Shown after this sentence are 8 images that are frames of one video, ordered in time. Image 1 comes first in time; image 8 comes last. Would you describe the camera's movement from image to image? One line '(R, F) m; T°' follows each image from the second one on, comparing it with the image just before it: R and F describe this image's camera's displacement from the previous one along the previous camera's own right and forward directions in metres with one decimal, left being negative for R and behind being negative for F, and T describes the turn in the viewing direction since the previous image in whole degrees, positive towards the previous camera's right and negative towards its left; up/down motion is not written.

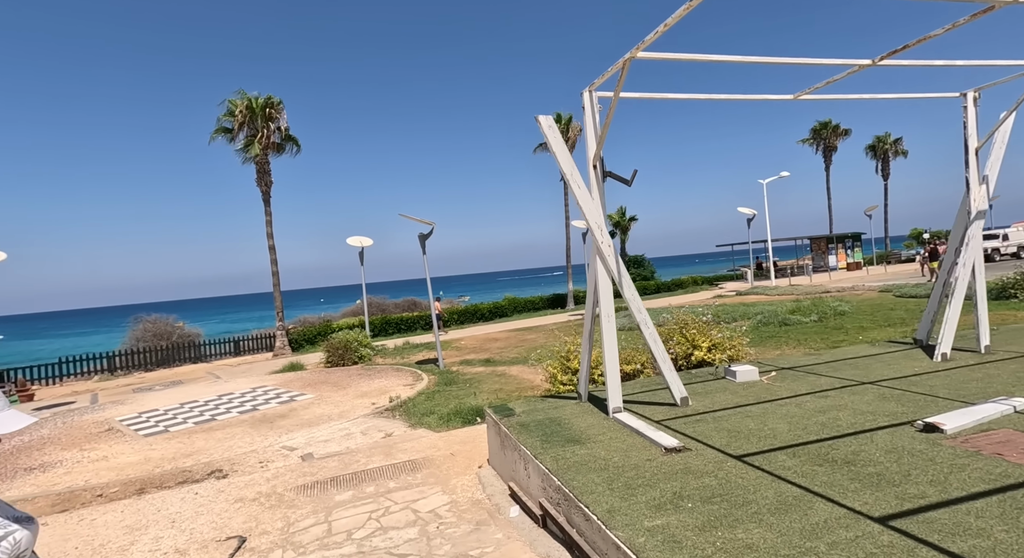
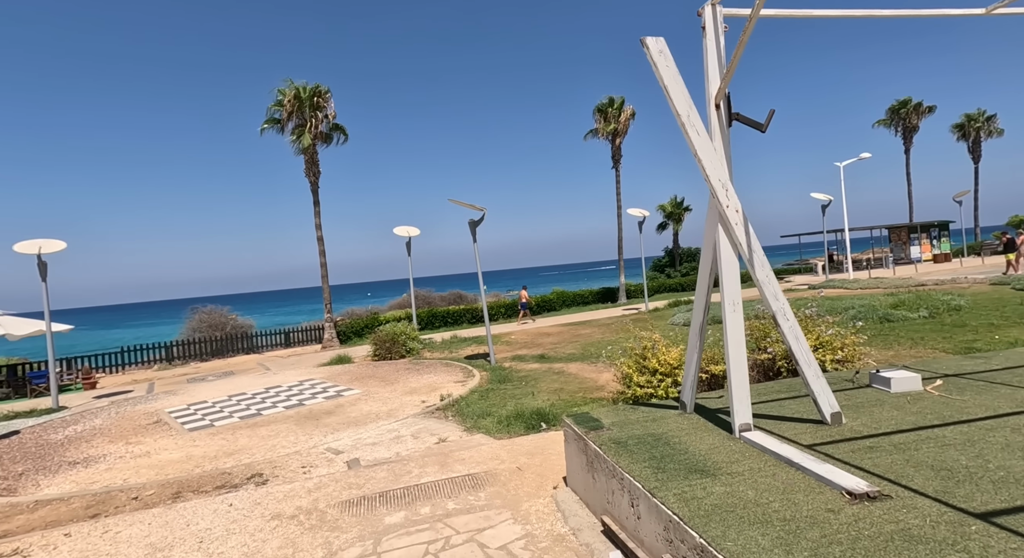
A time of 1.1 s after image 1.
(-0.3, +0.8) m; -4°
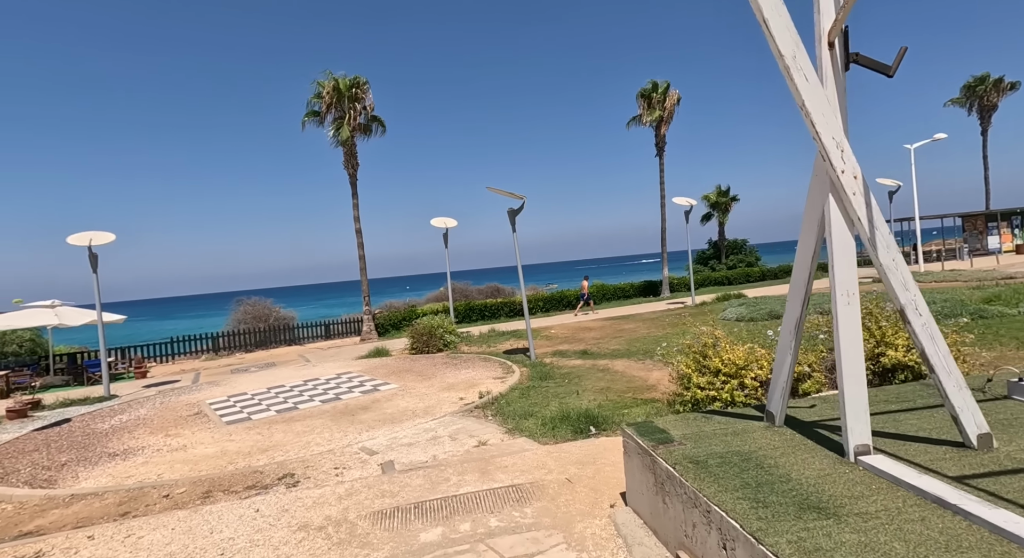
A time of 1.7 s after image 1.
(-0.1, +0.5) m; -4°
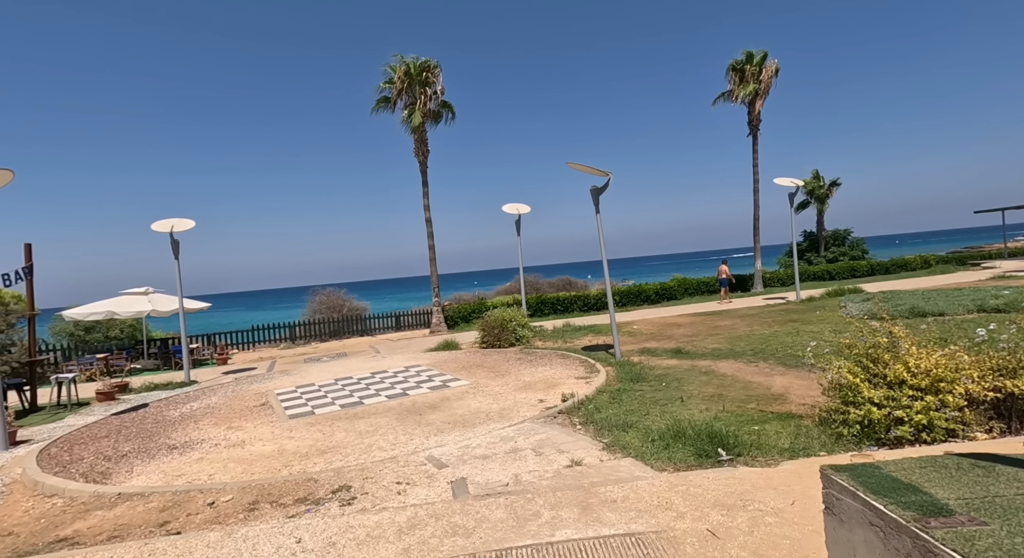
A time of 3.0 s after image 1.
(-0.3, +1.2) m; -7°
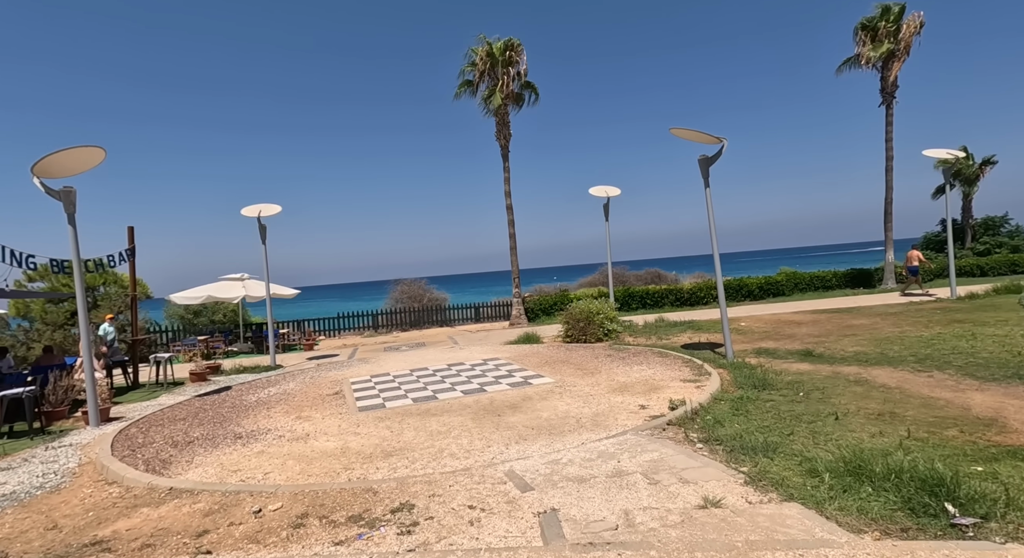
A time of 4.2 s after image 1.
(-0.2, +1.2) m; -8°
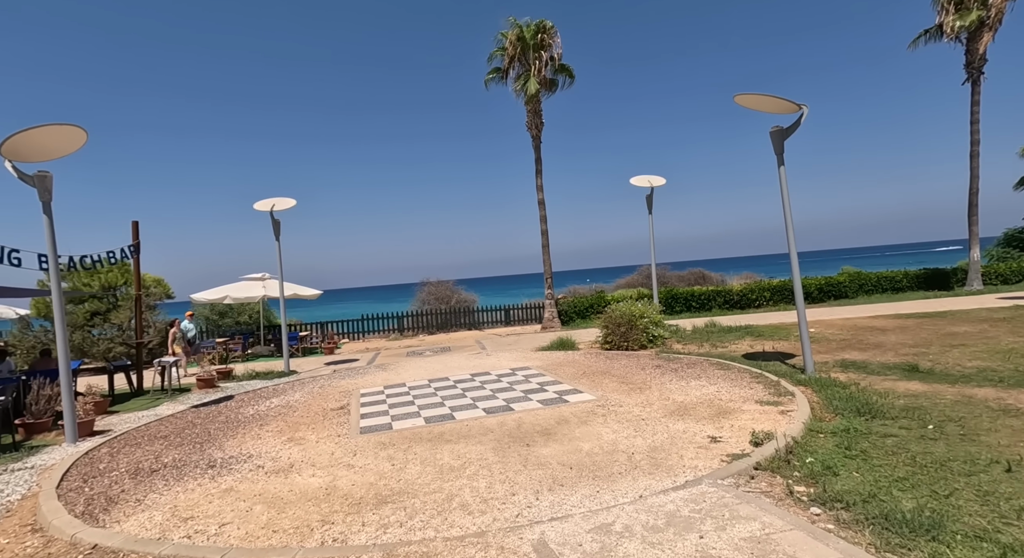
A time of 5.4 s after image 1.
(0.0, +1.5) m; -3°
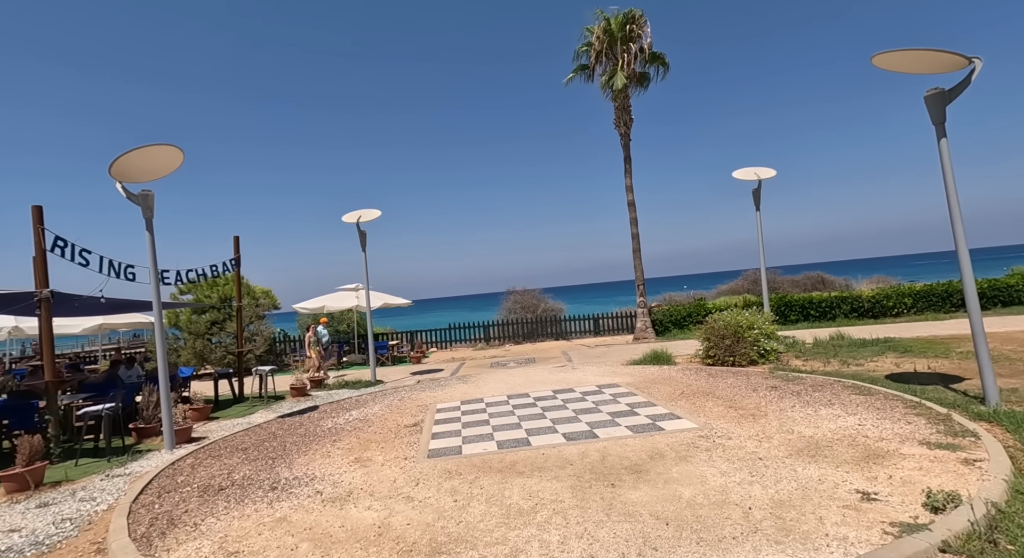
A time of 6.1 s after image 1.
(+0.1, +0.9) m; -9°
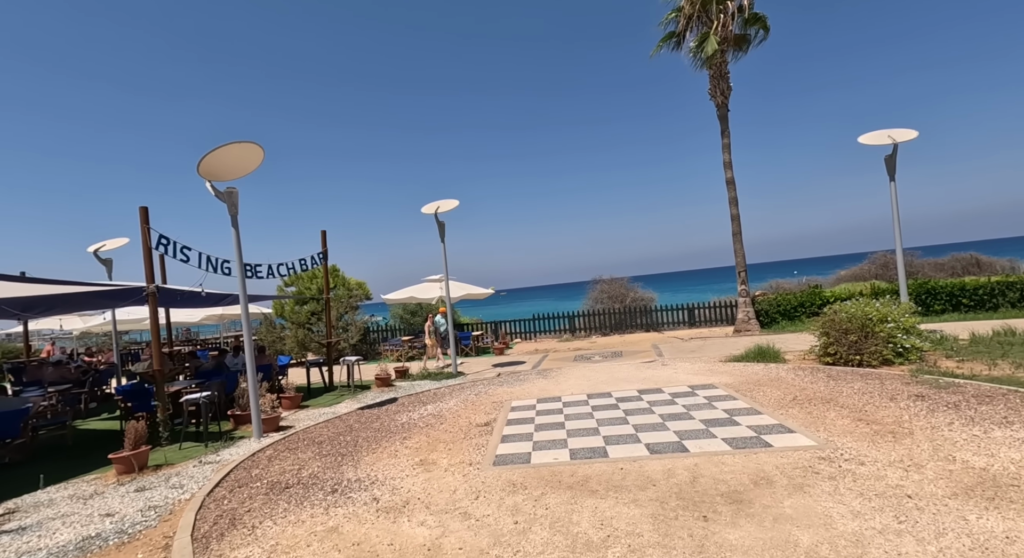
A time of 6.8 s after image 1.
(+0.2, +0.8) m; -9°
